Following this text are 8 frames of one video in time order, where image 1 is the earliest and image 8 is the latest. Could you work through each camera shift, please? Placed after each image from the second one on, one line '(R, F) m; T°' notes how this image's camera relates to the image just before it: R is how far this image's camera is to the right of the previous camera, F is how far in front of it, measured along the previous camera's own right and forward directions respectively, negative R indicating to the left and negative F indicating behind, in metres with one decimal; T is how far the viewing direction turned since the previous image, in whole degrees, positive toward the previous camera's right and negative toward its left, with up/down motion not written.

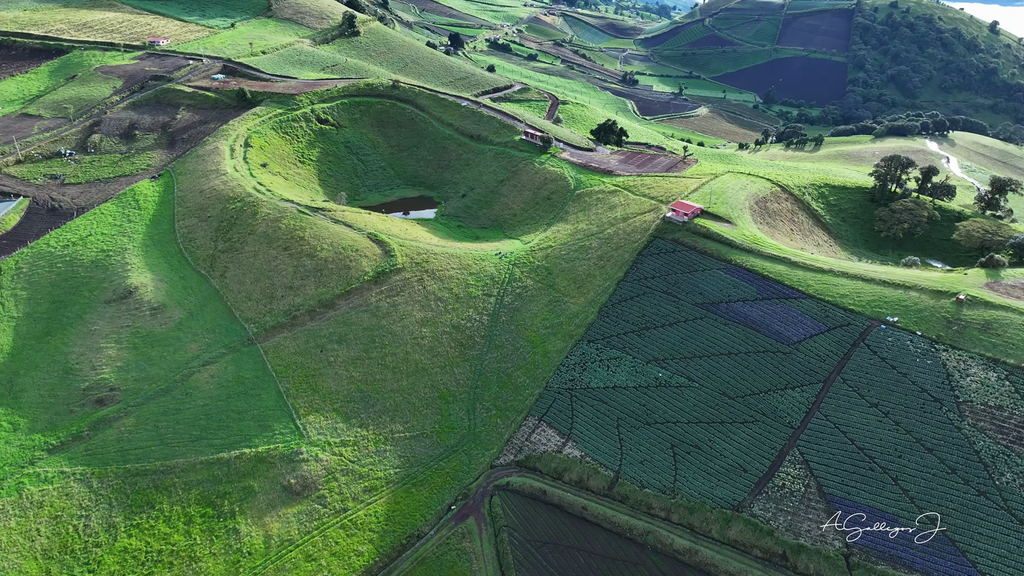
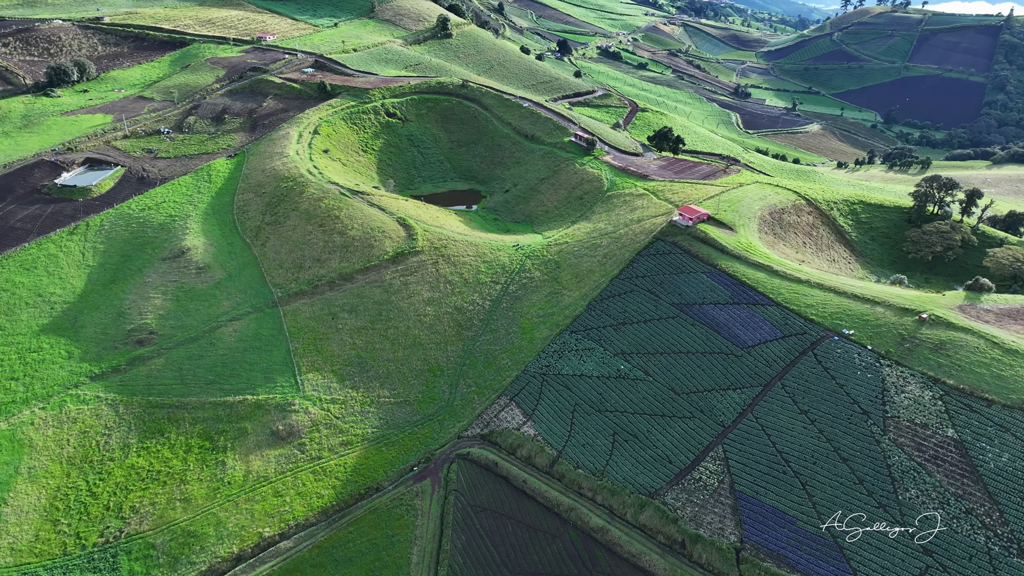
(+8.4, -1.9) m; -9°
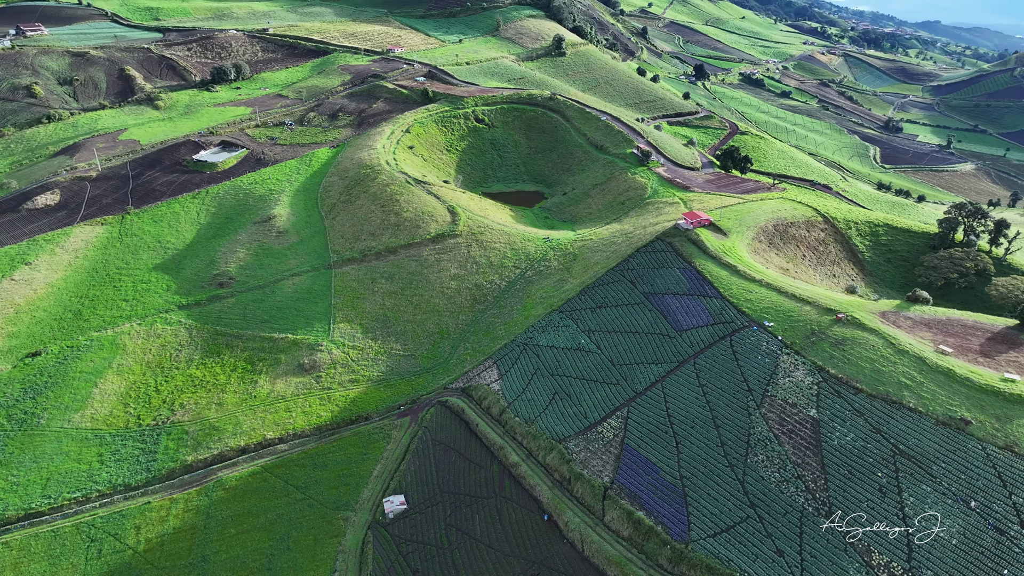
(+11.4, -5.1) m; -12°
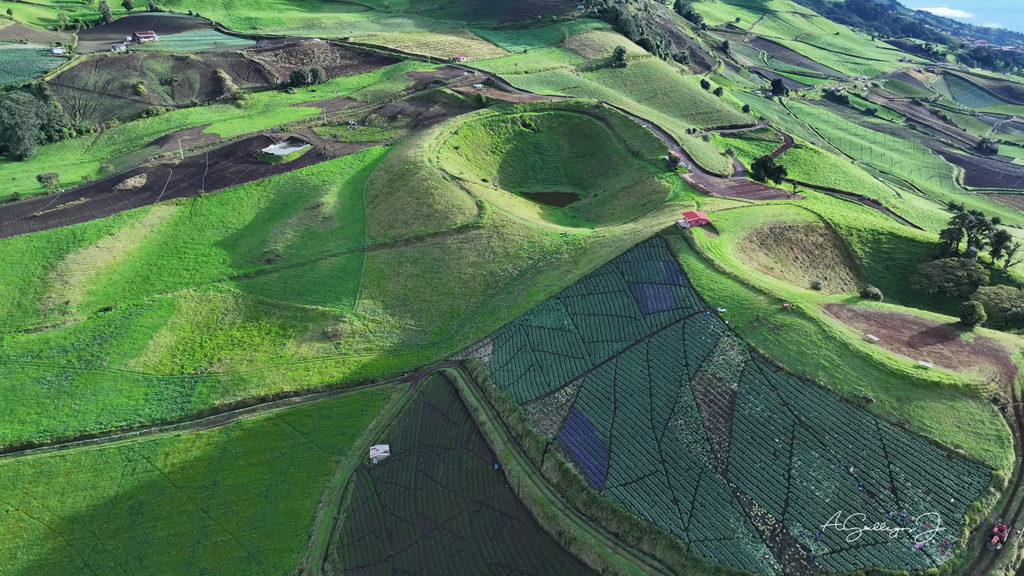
(+6.9, -4.2) m; -7°
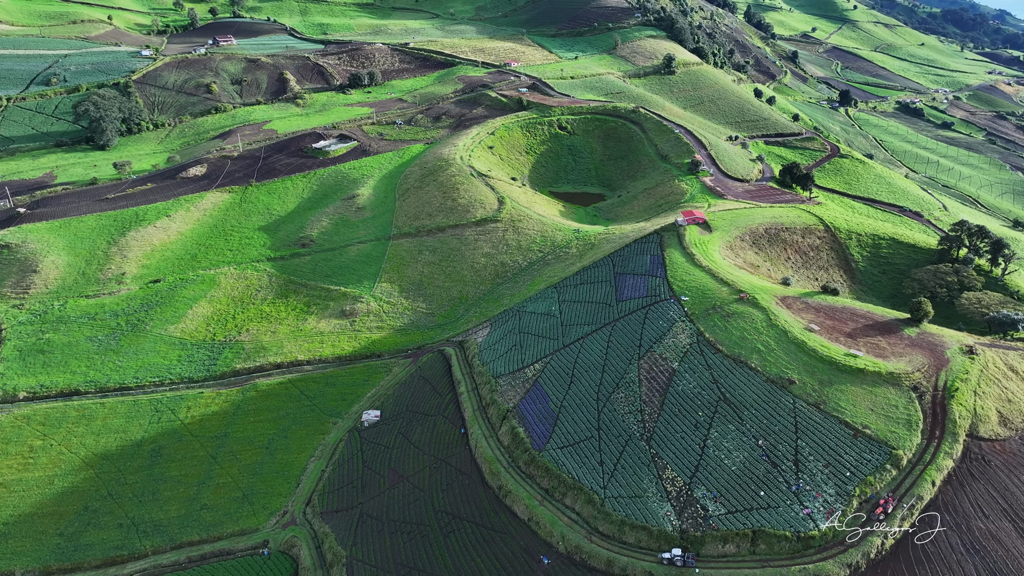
(+6.2, -3.2) m; -6°
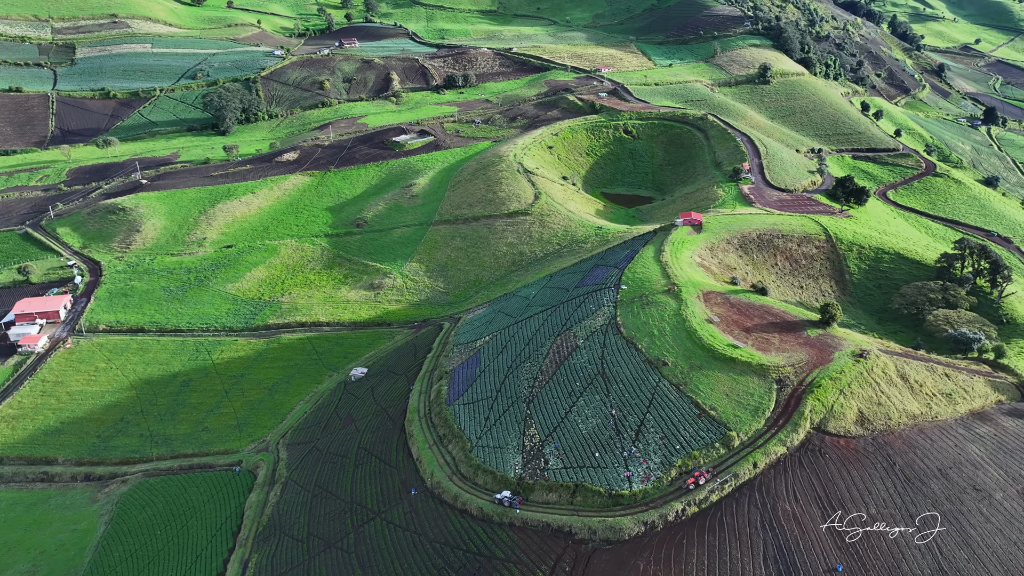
(+12.8, -3.2) m; -11°
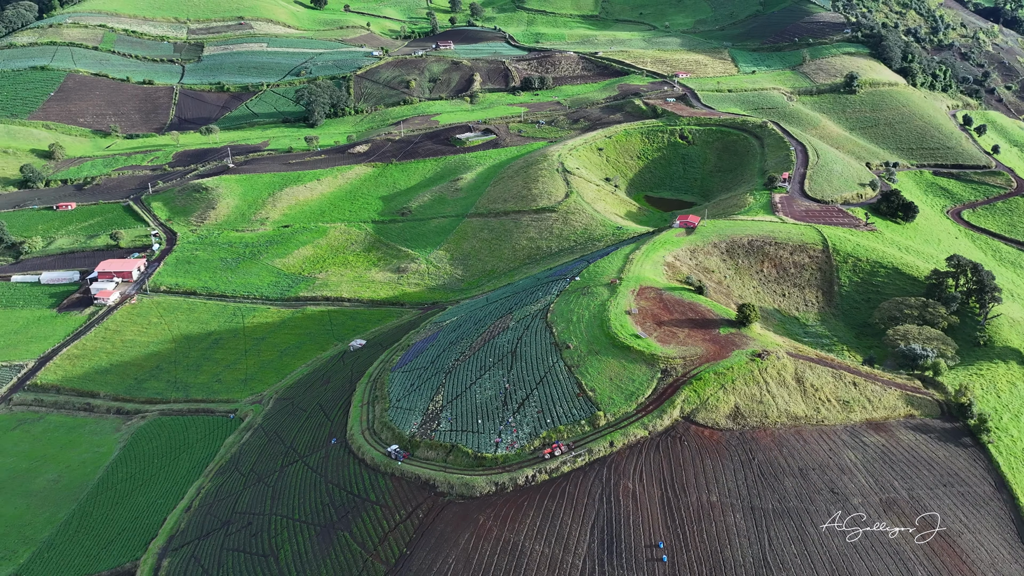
(+11.4, -2.1) m; -10°
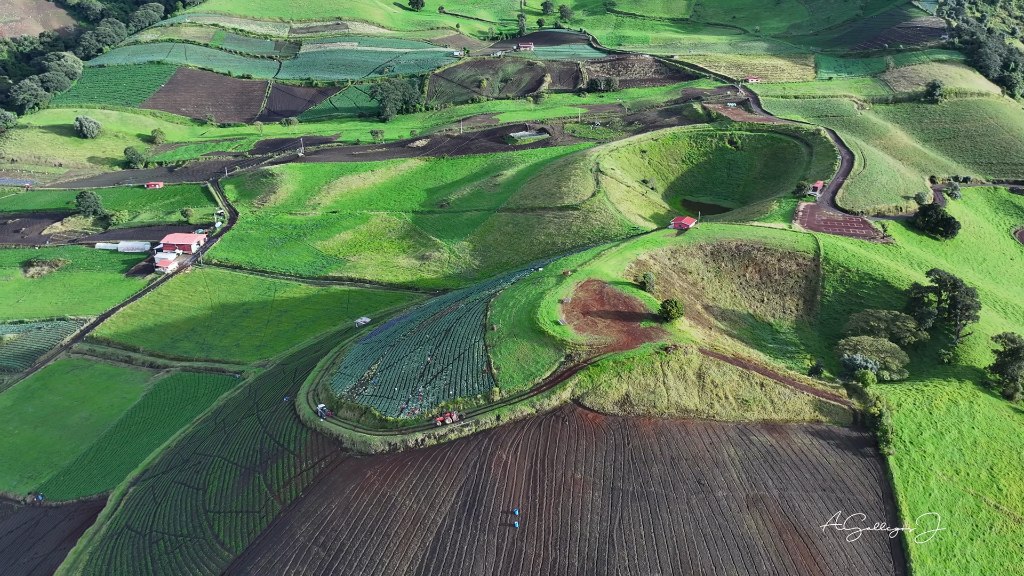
(+10.3, -1.7) m; -9°
